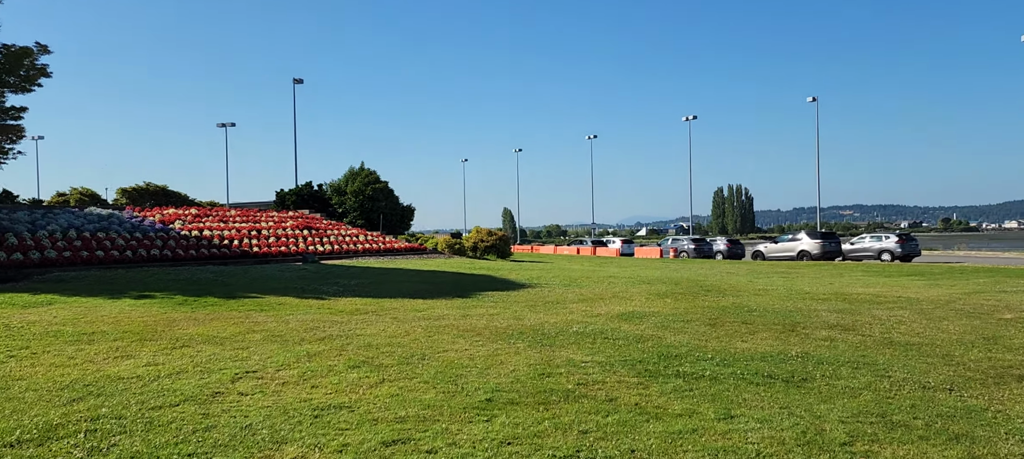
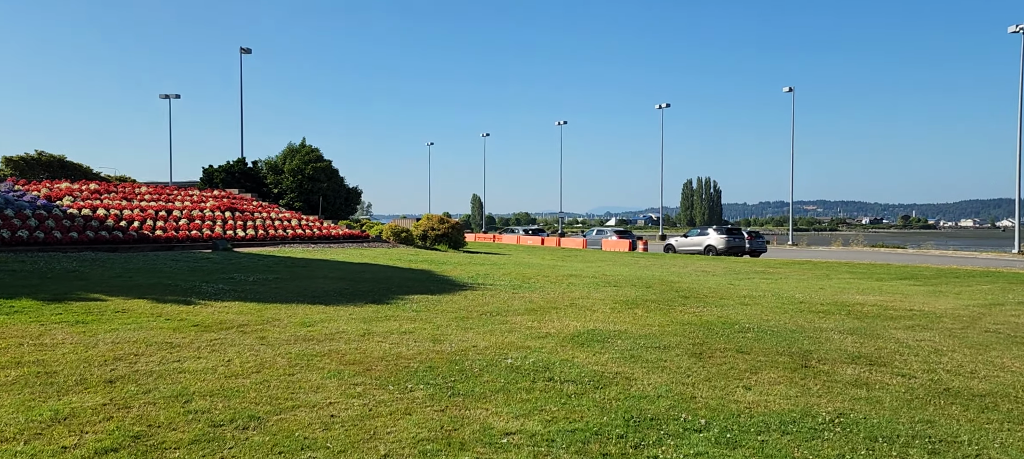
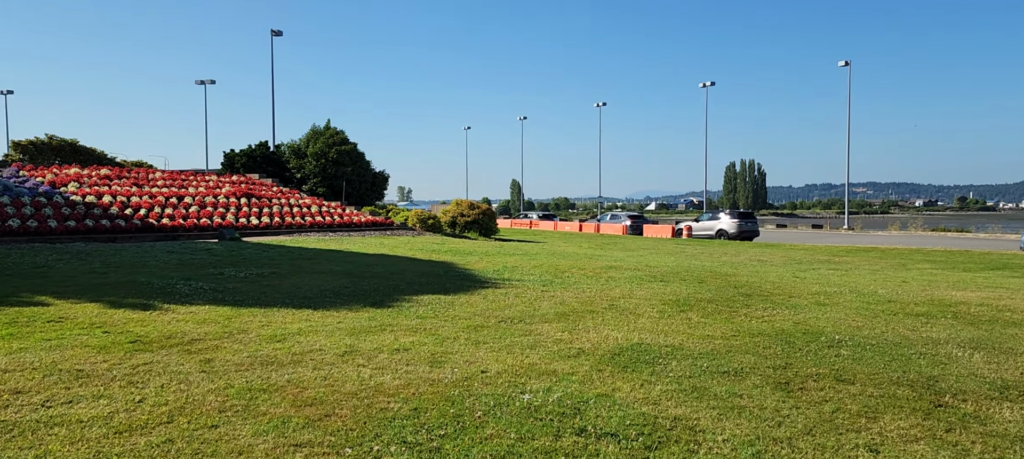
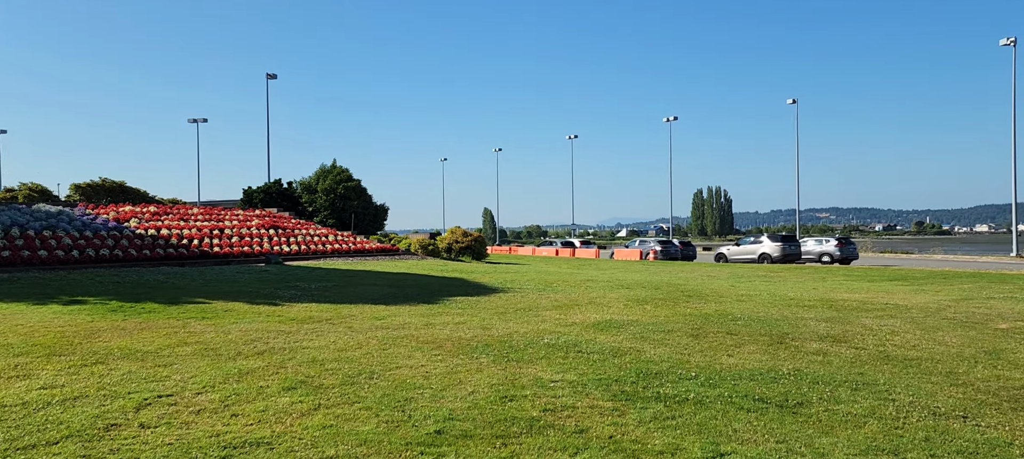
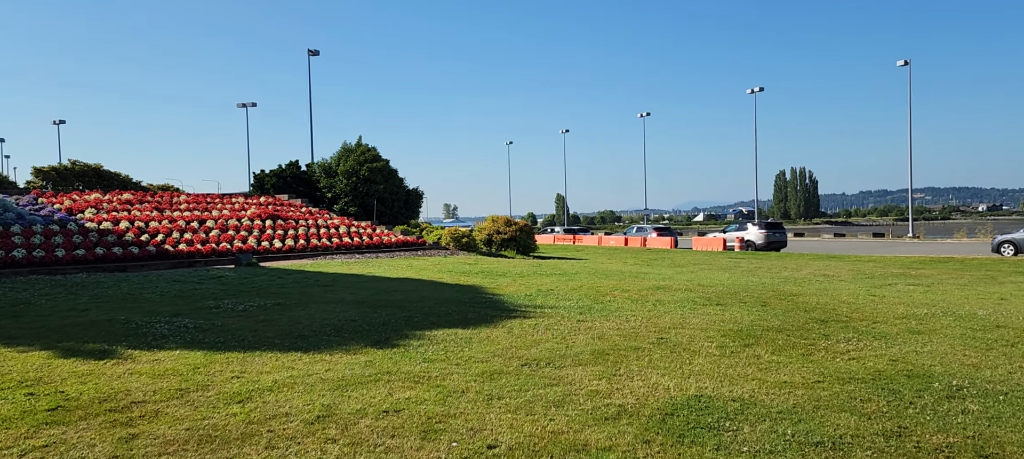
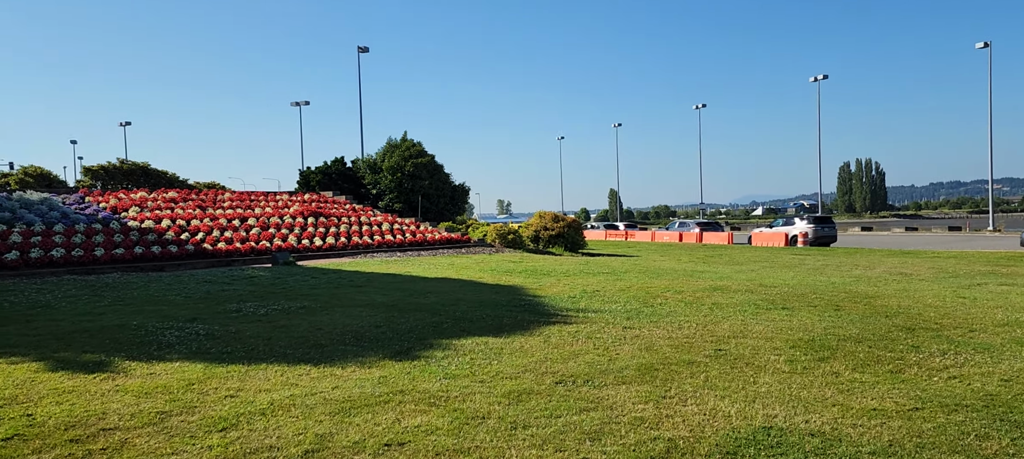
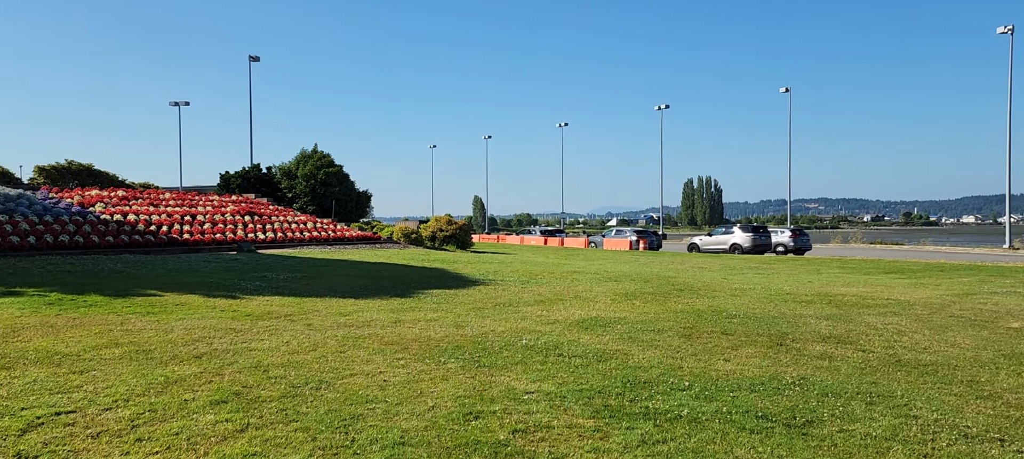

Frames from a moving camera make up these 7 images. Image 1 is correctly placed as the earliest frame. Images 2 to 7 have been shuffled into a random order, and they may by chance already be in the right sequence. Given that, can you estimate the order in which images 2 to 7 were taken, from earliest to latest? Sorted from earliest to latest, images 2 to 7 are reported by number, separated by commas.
4, 7, 2, 3, 5, 6
